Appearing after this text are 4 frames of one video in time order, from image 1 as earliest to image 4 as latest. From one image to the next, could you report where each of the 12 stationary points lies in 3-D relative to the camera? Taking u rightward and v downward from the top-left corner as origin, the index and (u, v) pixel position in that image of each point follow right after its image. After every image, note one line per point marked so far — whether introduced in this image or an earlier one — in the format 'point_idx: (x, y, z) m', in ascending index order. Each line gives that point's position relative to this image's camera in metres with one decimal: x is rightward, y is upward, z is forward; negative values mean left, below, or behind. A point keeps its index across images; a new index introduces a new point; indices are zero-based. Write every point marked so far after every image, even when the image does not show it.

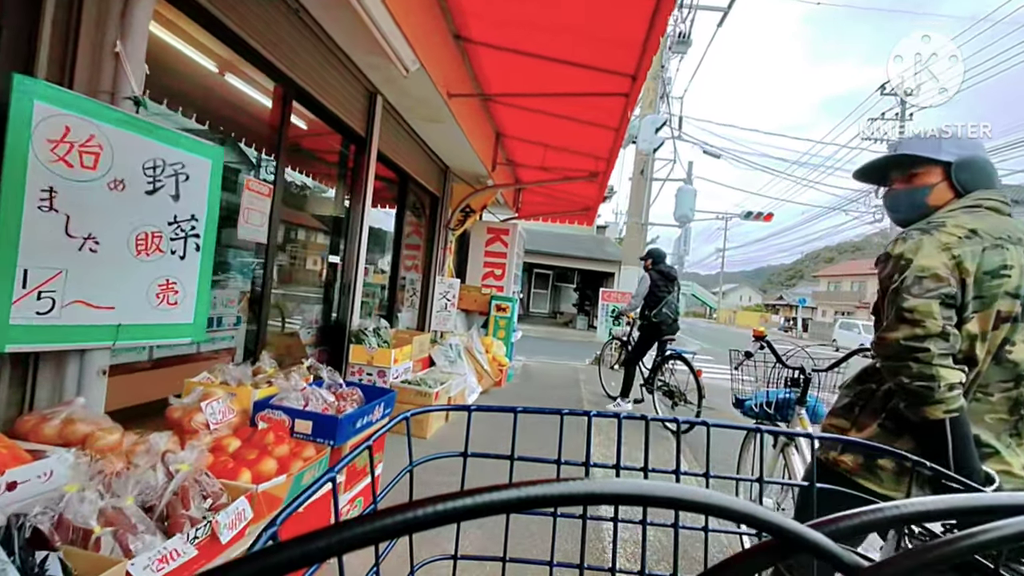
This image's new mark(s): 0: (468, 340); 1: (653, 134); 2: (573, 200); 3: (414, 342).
0: (-0.4, -0.5, +4.5) m
1: (+2.1, +2.4, +7.4) m
2: (+0.7, +1.2, +6.5) m
3: (-0.7, -0.4, +3.4) m
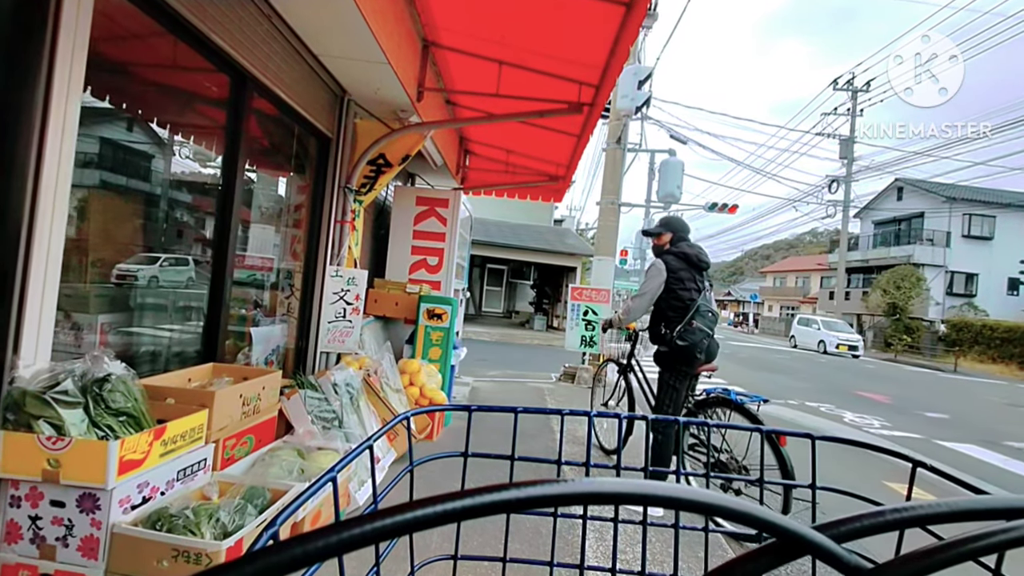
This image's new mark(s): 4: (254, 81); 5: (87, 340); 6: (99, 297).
0: (-0.8, -0.5, +2.7) m
1: (+1.5, +2.4, +5.8) m
2: (+0.2, +1.2, +4.7) m
3: (-0.9, -0.4, +1.6) m
4: (-1.4, +1.1, +2.5) m
5: (-1.8, -0.2, +2.1) m
6: (-1.8, 0.0, +2.1) m
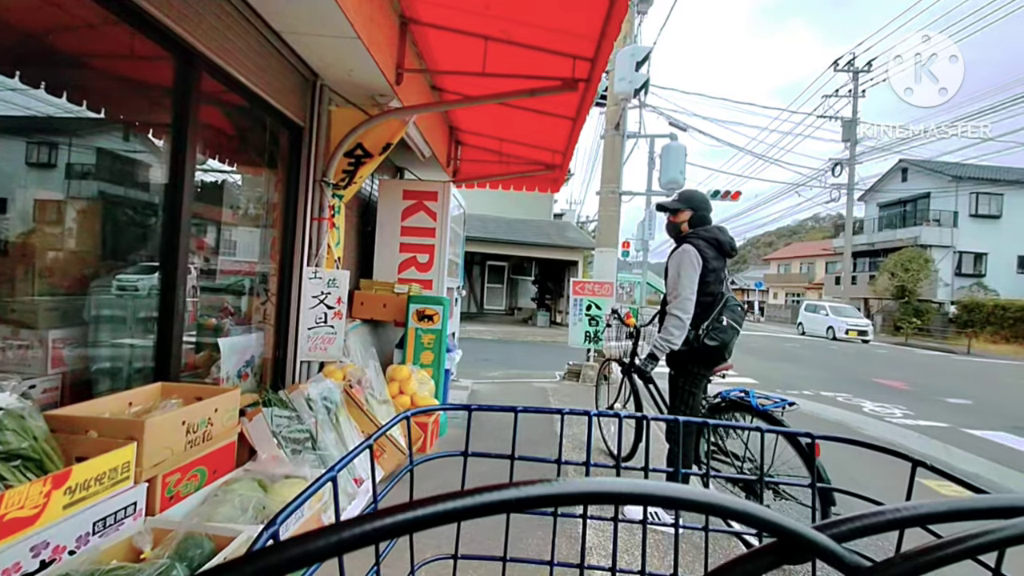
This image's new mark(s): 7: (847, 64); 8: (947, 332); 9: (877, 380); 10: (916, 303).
0: (-0.8, -0.5, +2.5) m
1: (+1.4, +2.5, +5.6) m
2: (+0.1, +1.3, +4.5) m
3: (-1.0, -0.4, +1.3) m
4: (-1.4, +1.1, +2.3) m
5: (-1.8, -0.3, +1.9) m
6: (-1.8, -0.1, +1.9) m
7: (+13.7, +9.2, +19.9) m
8: (+14.7, -1.5, +16.4) m
9: (+6.3, -1.6, +8.3) m
10: (+14.6, -0.5, +17.5) m
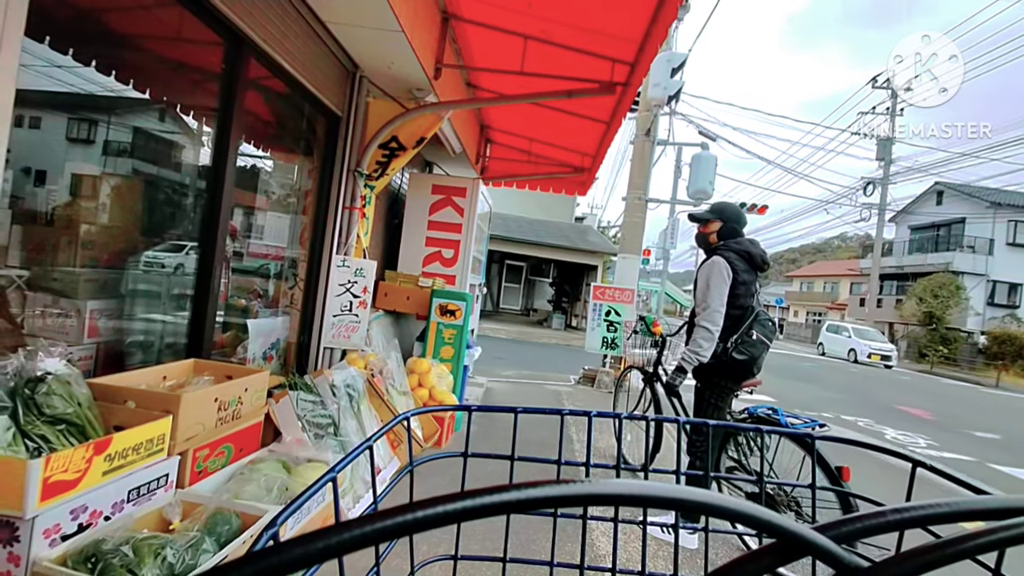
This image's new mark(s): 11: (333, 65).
0: (-0.7, -0.4, +2.5) m
1: (+1.8, +2.4, +5.5) m
2: (+0.4, +1.2, +4.5) m
3: (-0.9, -0.3, +1.4) m
4: (-1.2, +1.2, +2.3) m
5: (-1.7, -0.2, +1.9) m
6: (-1.7, 0.0, +1.9) m
7: (+15.0, +8.3, +19.4) m
8: (+15.2, -2.4, +15.9) m
9: (+6.5, -2.0, +8.1) m
10: (+15.2, -1.5, +17.1) m
11: (-1.1, +1.4, +3.0) m
